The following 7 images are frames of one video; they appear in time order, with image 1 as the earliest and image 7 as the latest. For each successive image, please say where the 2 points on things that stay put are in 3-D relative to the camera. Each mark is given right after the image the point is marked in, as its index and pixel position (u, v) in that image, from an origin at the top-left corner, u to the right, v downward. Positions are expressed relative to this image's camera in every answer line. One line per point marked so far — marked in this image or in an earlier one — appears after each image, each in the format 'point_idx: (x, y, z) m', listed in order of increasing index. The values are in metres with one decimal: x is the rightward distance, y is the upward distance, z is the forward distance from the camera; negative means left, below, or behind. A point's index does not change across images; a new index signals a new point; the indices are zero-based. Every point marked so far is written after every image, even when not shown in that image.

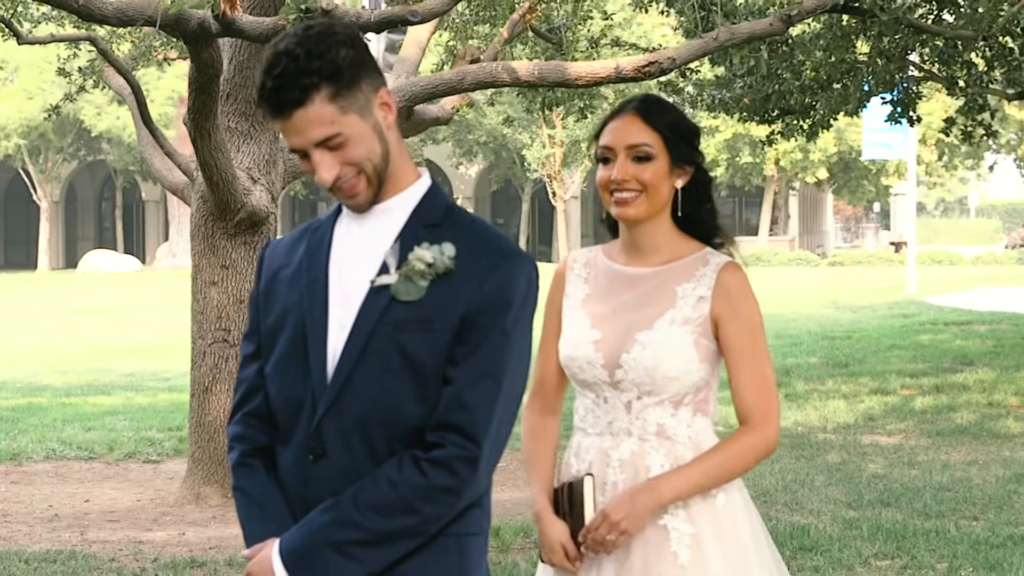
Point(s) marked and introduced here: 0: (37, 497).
0: (-3.0, -1.3, +8.6) m
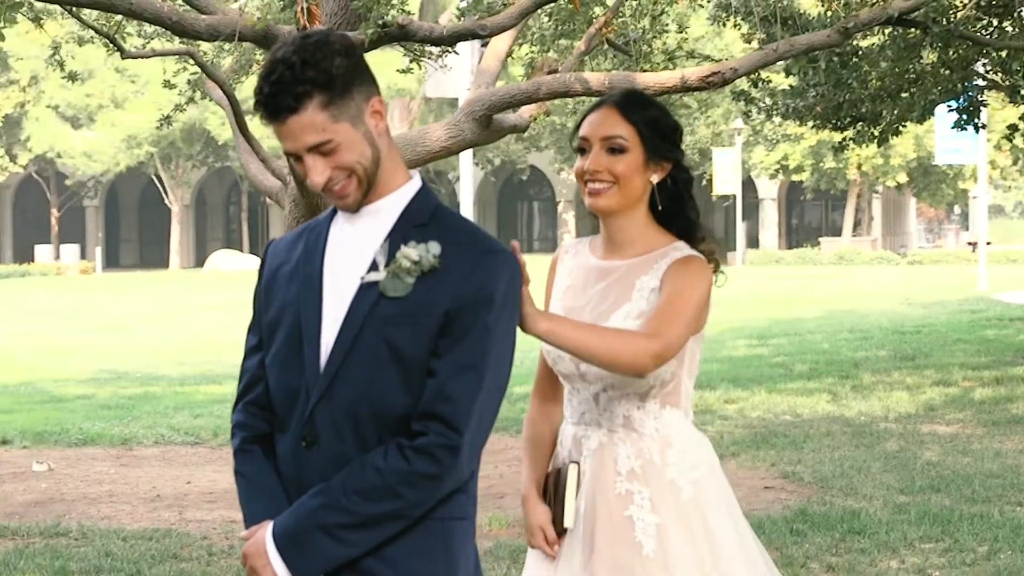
0: (-2.5, -1.3, +9.3) m
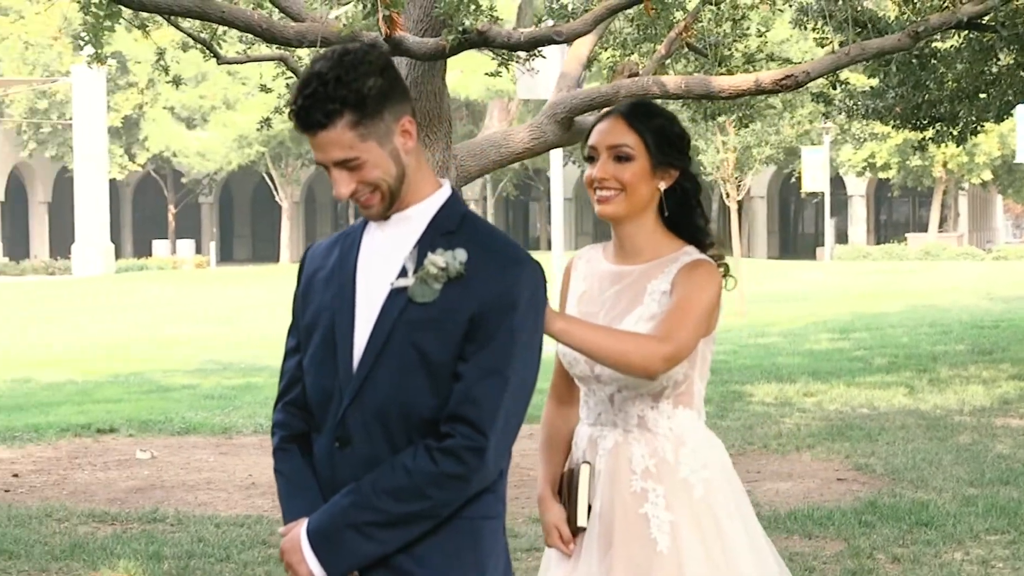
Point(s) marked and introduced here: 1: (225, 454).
0: (-1.9, -1.3, +9.8) m
1: (-2.2, -1.3, +10.6) m
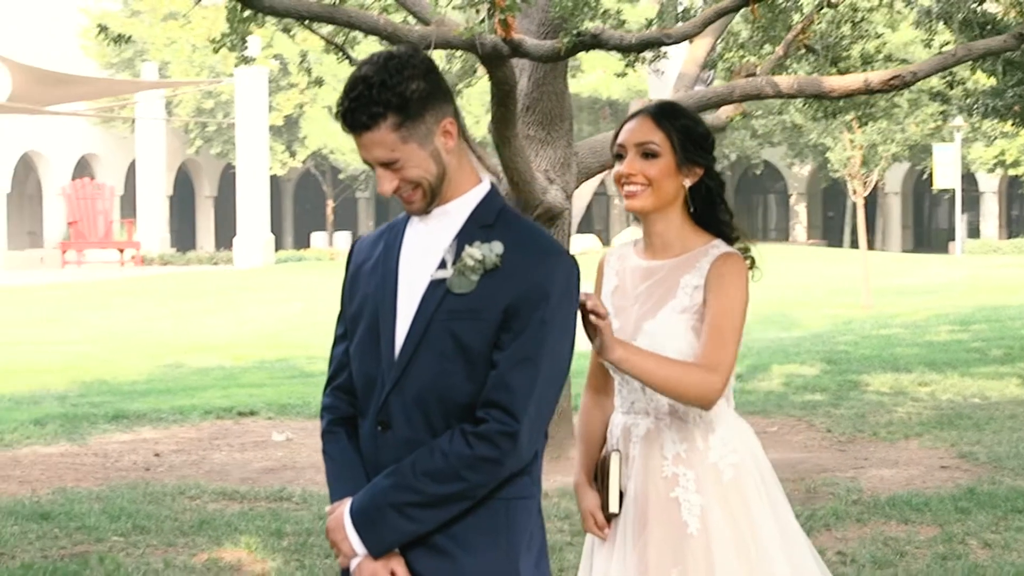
0: (-1.0, -1.2, +10.3) m
1: (-1.2, -1.2, +11.1) m
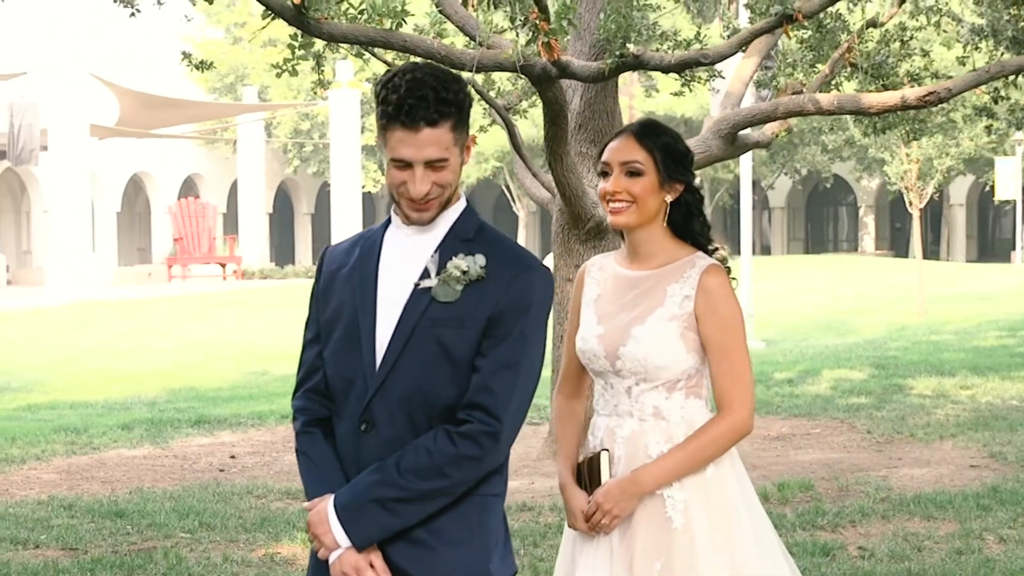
0: (-0.5, -1.3, +10.8) m
1: (-0.6, -1.3, +11.7) m
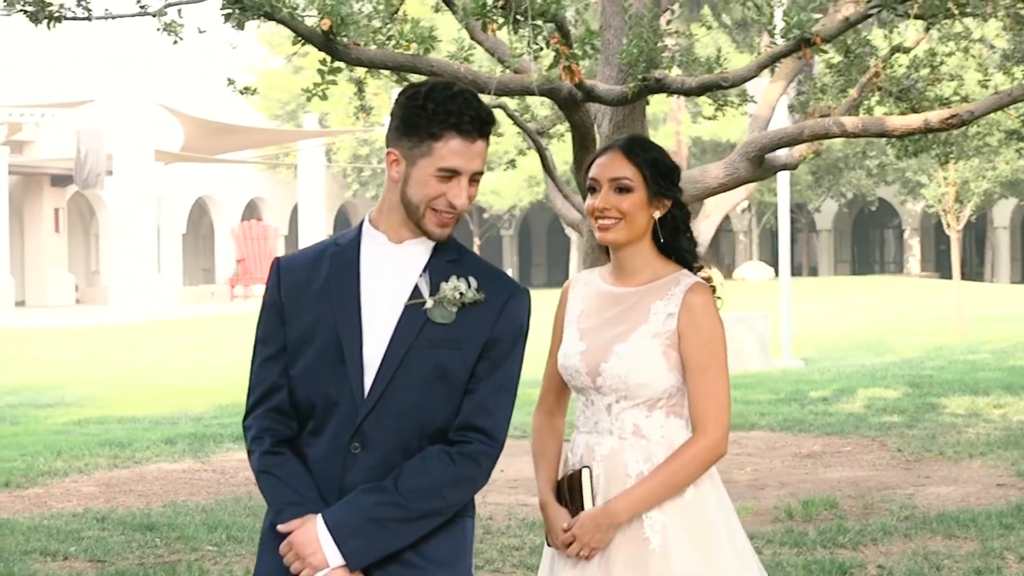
0: (-0.2, -1.5, +11.0) m
1: (-0.2, -1.5, +11.8) m
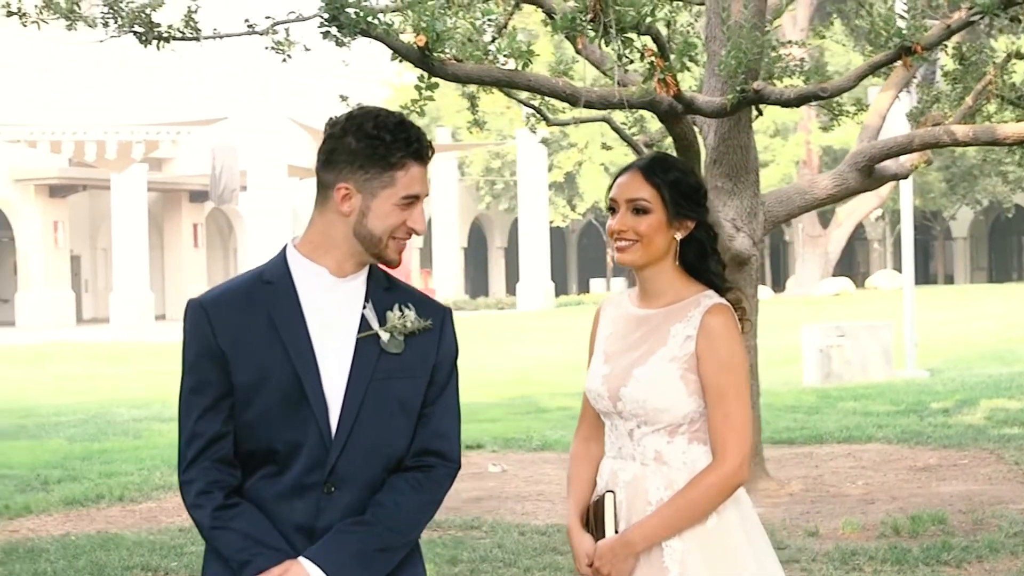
0: (+0.7, -1.6, +11.0) m
1: (+0.8, -1.6, +11.8) m
